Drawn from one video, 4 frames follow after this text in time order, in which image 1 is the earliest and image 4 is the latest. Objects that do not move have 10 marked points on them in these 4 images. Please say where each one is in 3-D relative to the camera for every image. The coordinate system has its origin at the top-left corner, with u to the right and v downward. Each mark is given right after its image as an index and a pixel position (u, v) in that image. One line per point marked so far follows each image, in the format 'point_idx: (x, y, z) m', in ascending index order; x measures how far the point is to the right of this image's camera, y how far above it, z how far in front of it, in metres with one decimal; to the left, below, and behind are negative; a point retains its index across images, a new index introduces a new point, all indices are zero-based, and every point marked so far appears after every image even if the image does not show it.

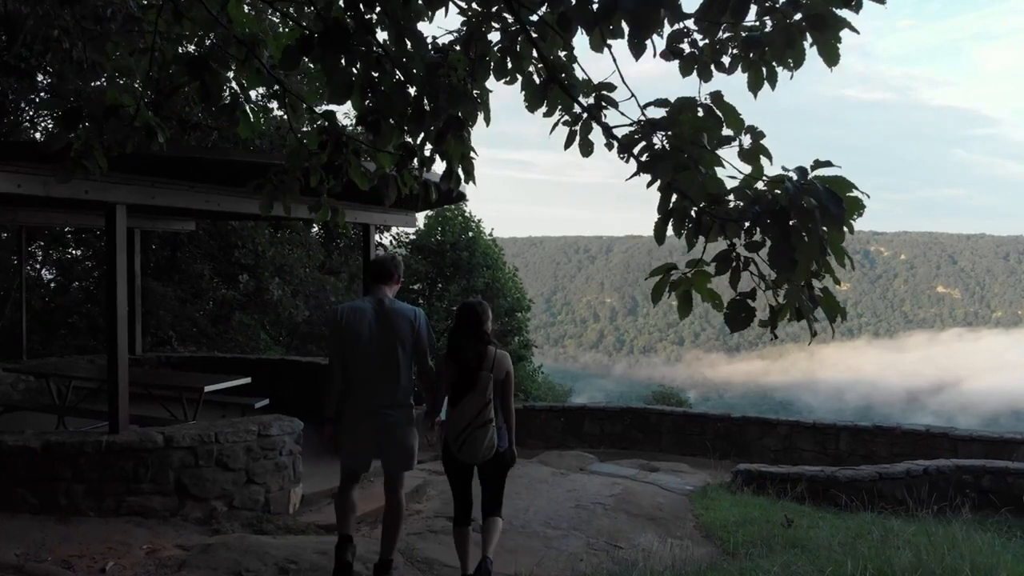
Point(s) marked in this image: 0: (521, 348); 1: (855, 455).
0: (+0.1, -0.9, +13.0) m
1: (+4.1, -2.0, +10.3) m
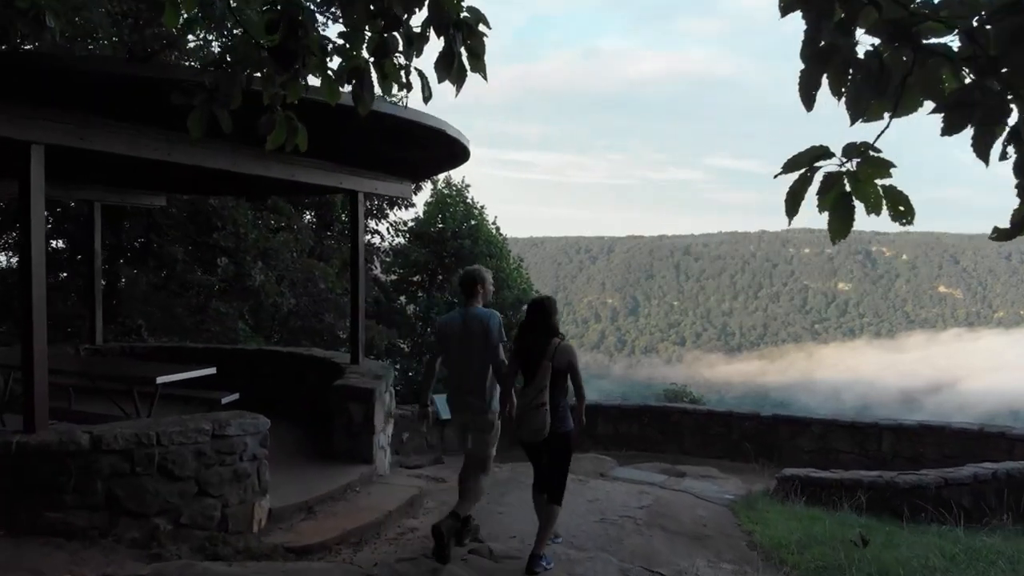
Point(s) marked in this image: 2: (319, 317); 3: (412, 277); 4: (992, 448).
0: (+0.2, -0.8, +12.0) m
1: (+4.2, -1.9, +9.3) m
2: (-2.4, -0.4, +10.4) m
3: (-1.4, +0.1, +12.0) m
4: (+5.0, -1.7, +8.9) m
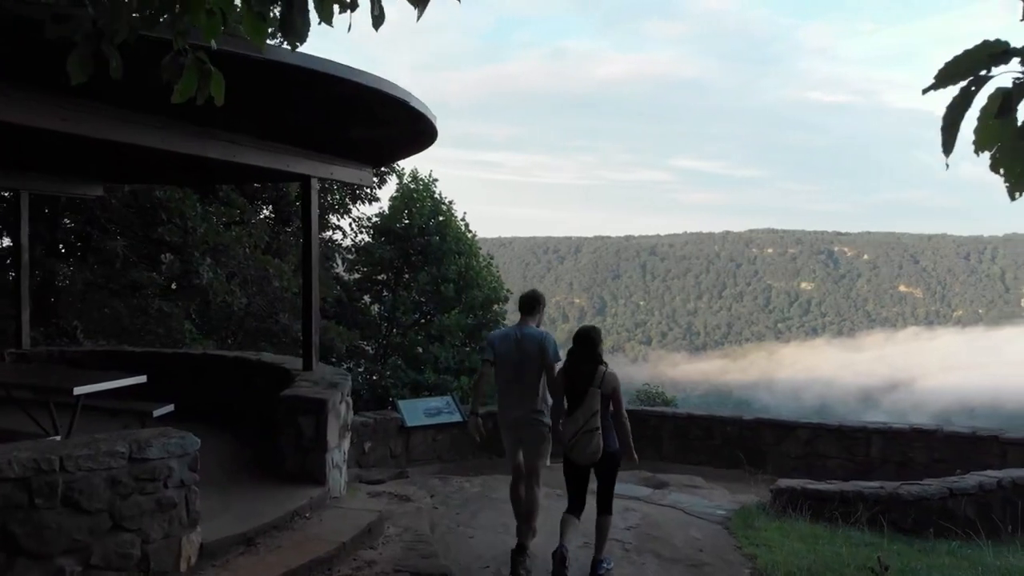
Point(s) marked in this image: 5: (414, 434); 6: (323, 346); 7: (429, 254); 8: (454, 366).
0: (-0.2, -0.8, +11.4) m
1: (+3.9, -1.8, +8.9) m
2: (-2.8, -0.3, +9.8) m
3: (-1.8, +0.1, +11.4) m
4: (+4.7, -1.7, +8.5) m
5: (-1.0, -1.4, +8.2) m
6: (-2.4, -0.7, +10.5) m
7: (-1.1, +0.4, +11.2) m
8: (-0.7, -1.0, +10.9) m
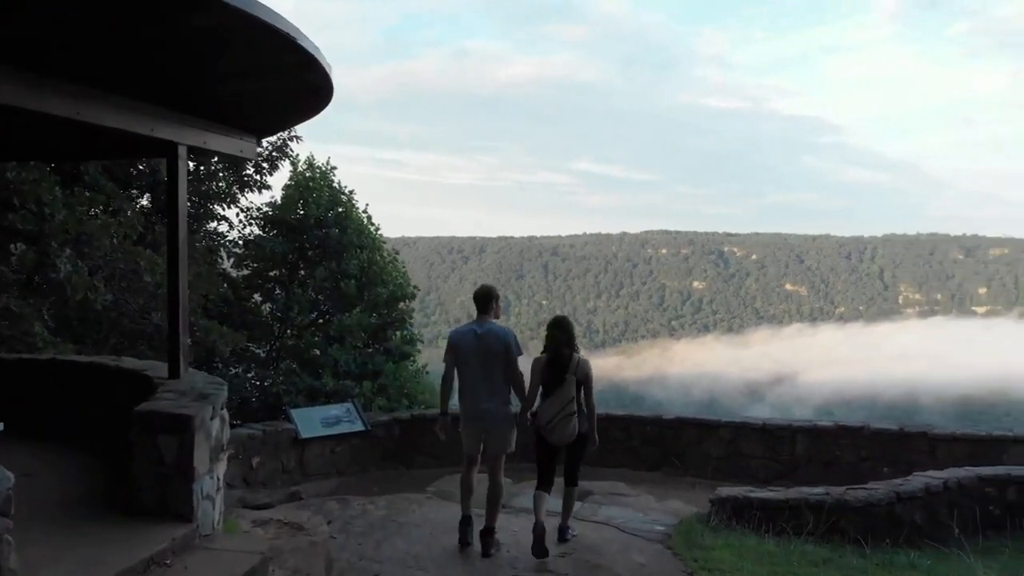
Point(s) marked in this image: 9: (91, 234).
0: (-1.3, -0.7, +10.6) m
1: (+3.0, -1.7, +8.5) m
2: (-3.7, -0.3, +8.7) m
3: (-3.0, +0.2, +10.4) m
4: (+3.9, -1.6, +8.3) m
5: (-1.7, -1.4, +7.3) m
6: (-3.4, -0.7, +9.4) m
7: (-2.2, +0.5, +10.3) m
8: (-1.8, -1.0, +10.0) m
9: (-4.0, +0.5, +8.0) m
